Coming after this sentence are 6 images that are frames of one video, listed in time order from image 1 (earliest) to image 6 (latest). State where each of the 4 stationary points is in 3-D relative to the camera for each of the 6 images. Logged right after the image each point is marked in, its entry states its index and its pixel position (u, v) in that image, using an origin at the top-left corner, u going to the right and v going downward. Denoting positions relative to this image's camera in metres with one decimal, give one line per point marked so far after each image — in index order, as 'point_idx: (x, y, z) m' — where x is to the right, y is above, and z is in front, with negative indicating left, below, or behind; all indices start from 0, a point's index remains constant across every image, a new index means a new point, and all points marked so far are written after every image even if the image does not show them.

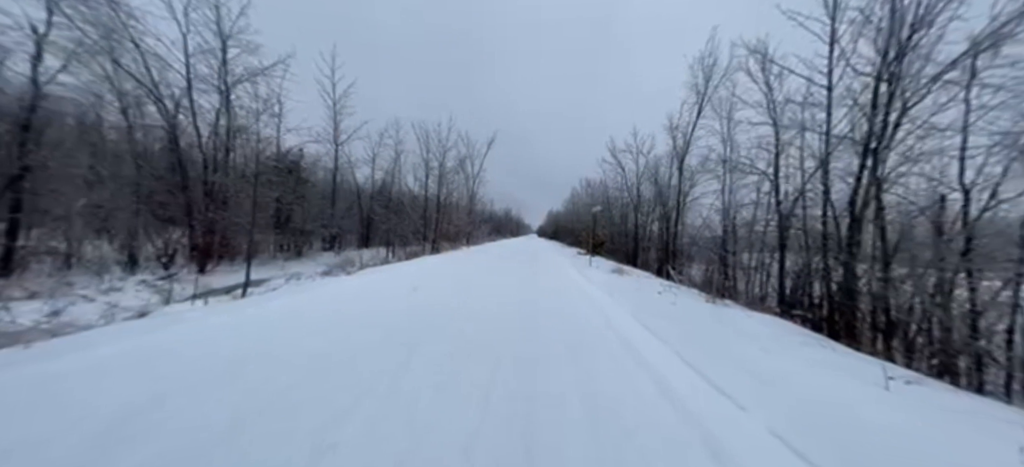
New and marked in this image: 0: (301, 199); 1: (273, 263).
0: (-12.0, +2.0, +17.7) m
1: (-11.3, -1.4, +14.7) m
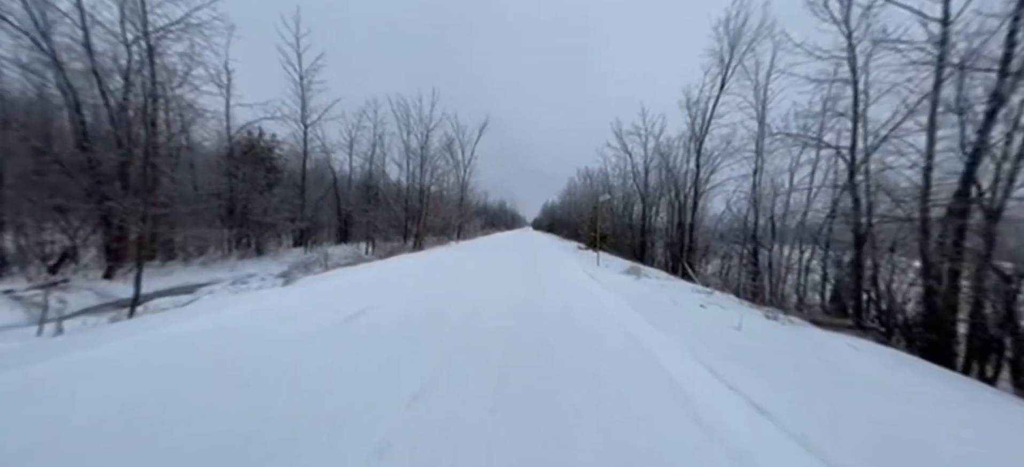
0: (-12.3, +2.2, +15.2) m
1: (-11.5, -1.2, +12.2) m
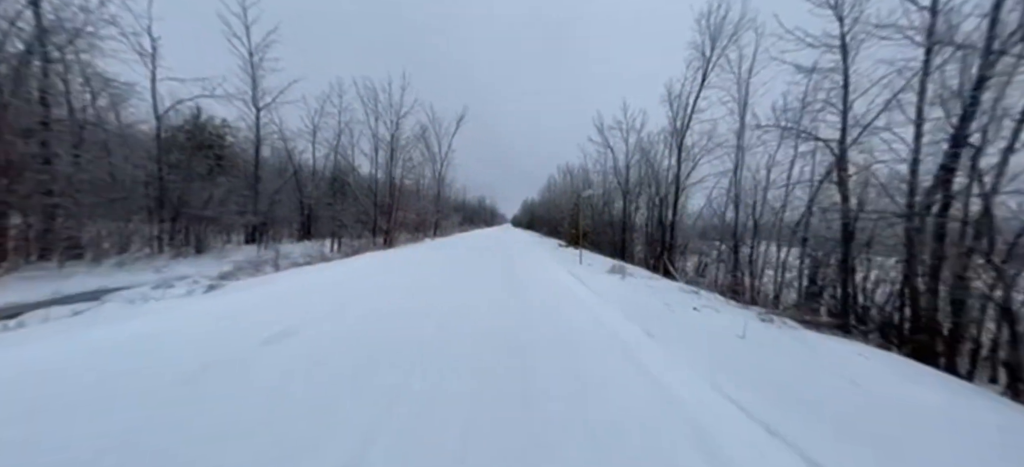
0: (-13.3, +2.4, +13.4) m
1: (-12.4, -1.0, +10.5) m
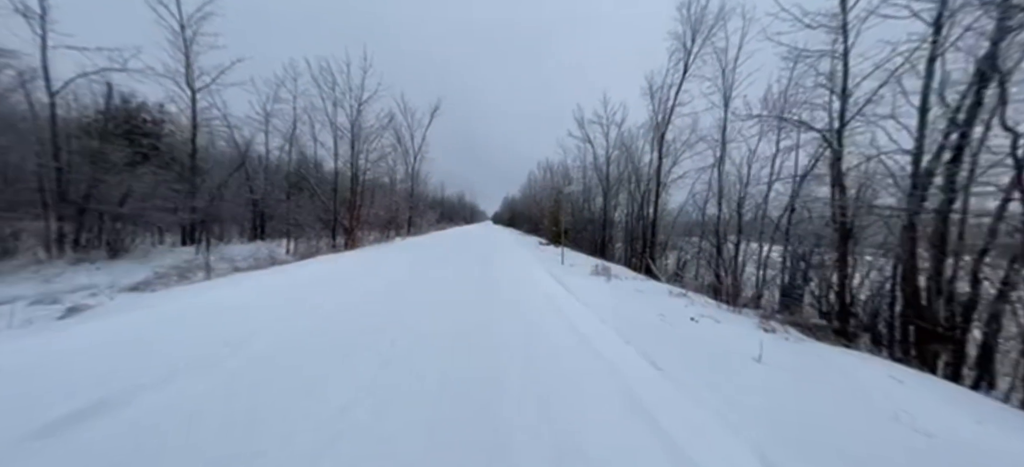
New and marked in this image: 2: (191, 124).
0: (-14.3, +2.4, +11.4) m
1: (-13.2, -1.1, +8.6) m
2: (-14.4, +4.9, +14.0) m
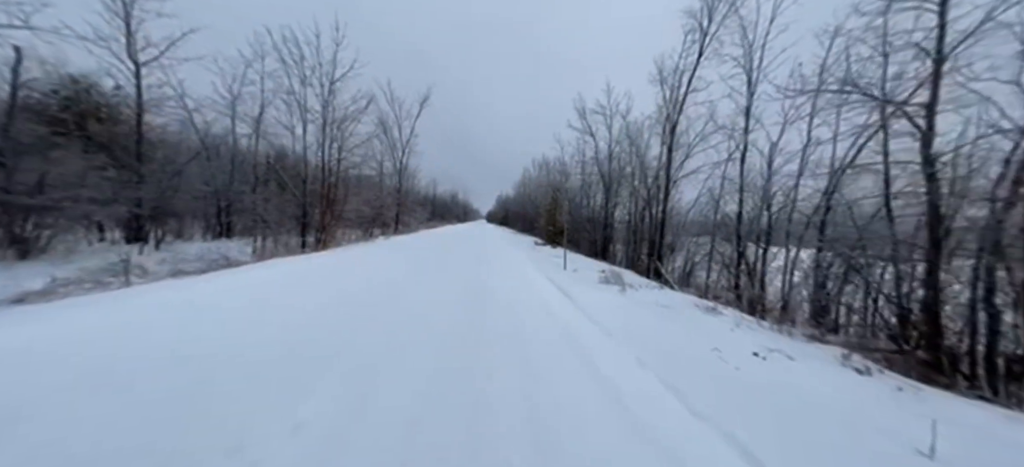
0: (-14.5, +2.5, +9.5) m
1: (-13.3, -1.0, +6.8) m
2: (-14.6, +5.0, +12.1) m
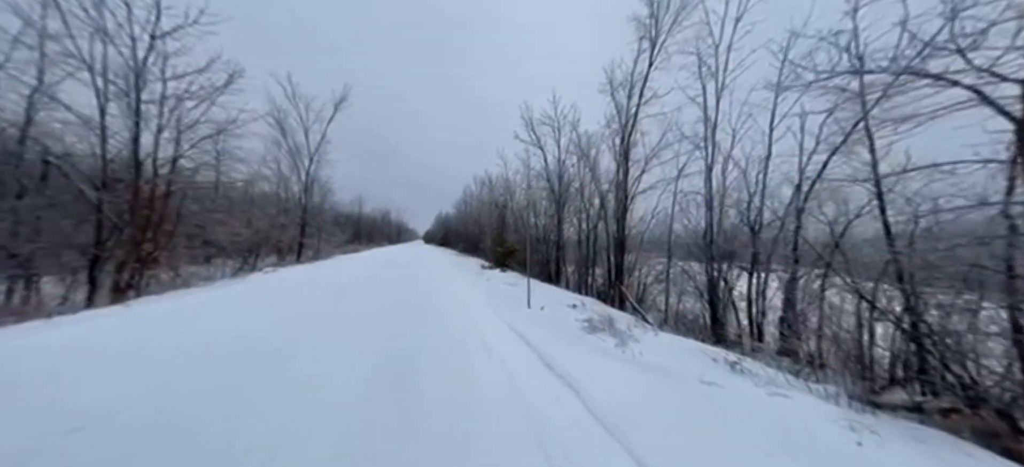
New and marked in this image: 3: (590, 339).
0: (-15.5, +1.6, +3.7) m
1: (-13.7, -1.7, +1.1) m
2: (-16.2, +3.9, +6.4) m
3: (+1.2, -2.2, +6.2) m
